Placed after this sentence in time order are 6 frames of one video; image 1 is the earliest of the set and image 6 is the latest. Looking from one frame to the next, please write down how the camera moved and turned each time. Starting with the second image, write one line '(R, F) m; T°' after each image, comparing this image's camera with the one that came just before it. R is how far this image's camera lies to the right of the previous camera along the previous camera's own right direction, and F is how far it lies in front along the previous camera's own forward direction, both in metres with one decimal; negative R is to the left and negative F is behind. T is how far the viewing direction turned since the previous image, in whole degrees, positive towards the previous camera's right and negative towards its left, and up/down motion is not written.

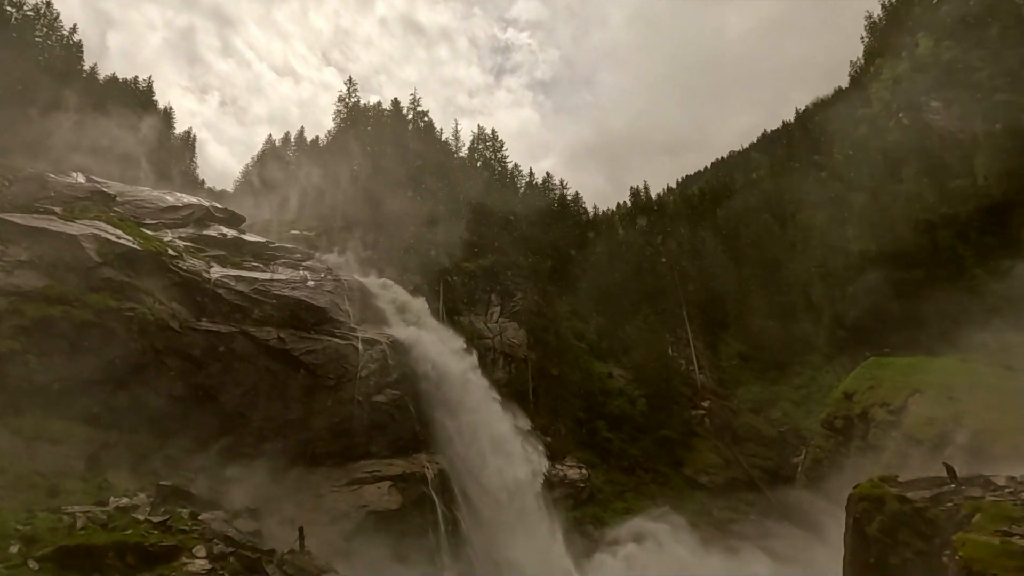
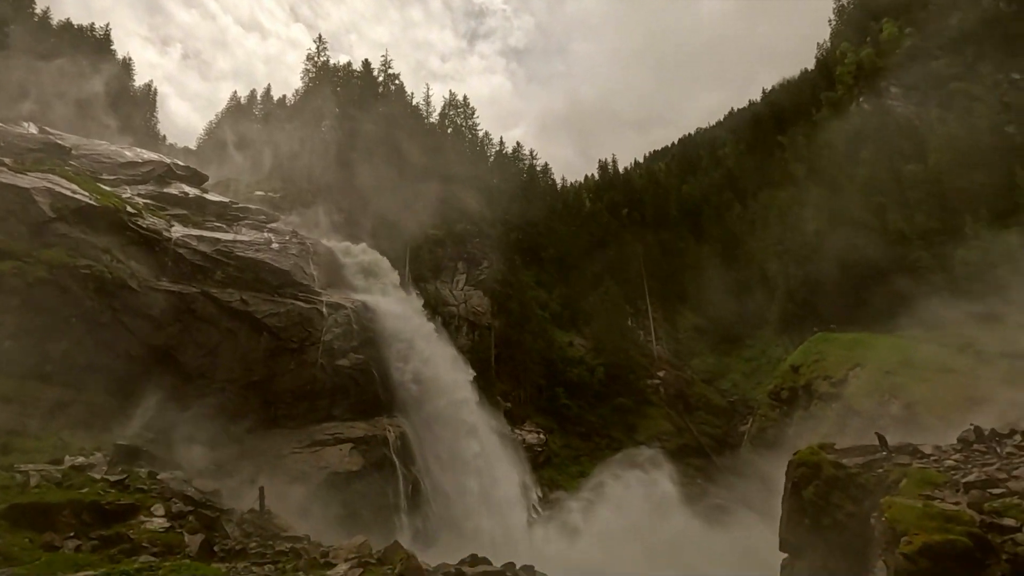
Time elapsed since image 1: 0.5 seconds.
(+0.2, -0.2) m; +3°
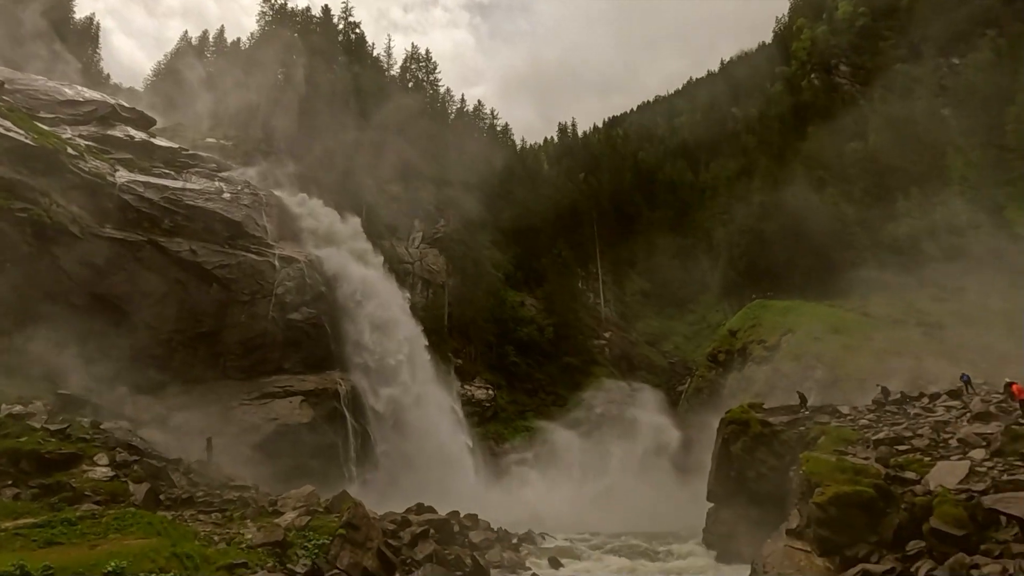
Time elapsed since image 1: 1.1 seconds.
(+0.2, -0.3) m; +4°
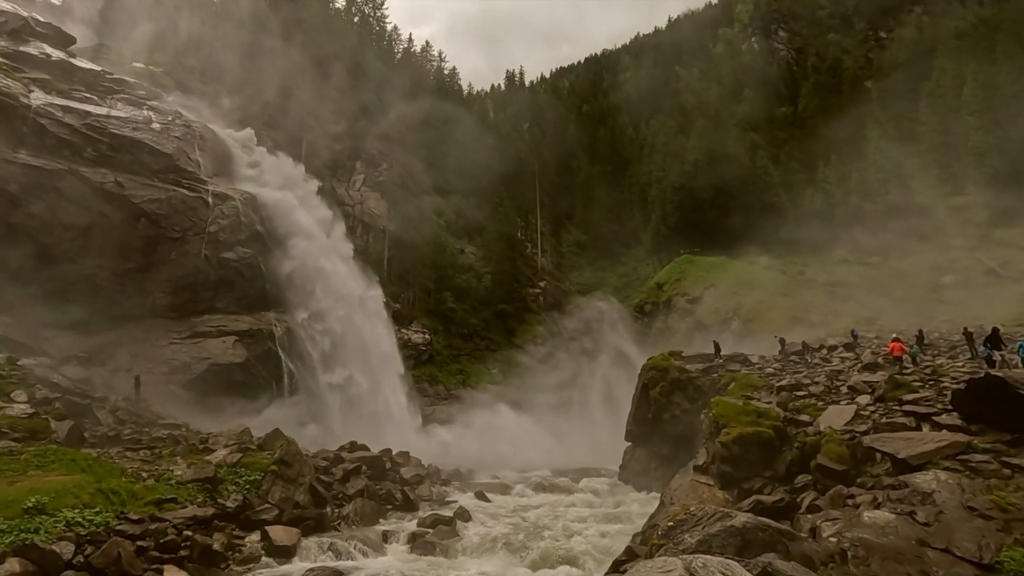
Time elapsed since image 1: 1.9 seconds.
(+0.2, -0.4) m; +5°
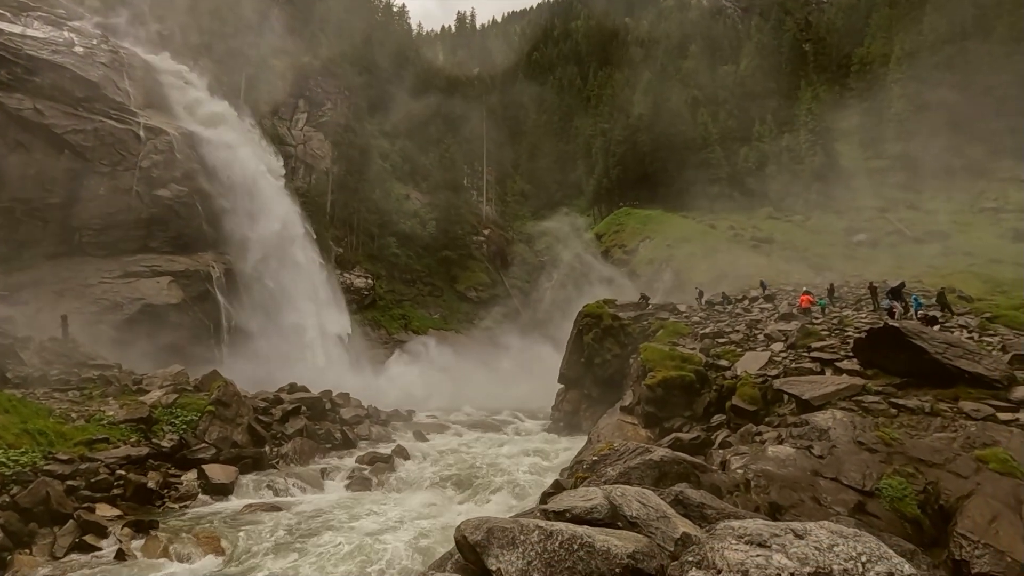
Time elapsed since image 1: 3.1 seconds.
(+0.2, -0.3) m; +5°
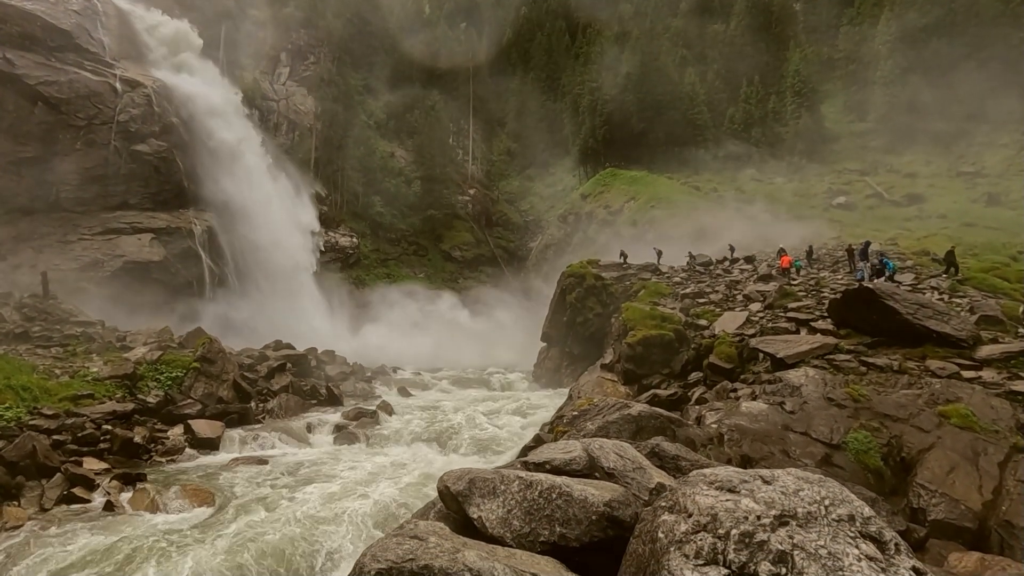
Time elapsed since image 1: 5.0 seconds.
(+0.1, -0.1) m; +1°
